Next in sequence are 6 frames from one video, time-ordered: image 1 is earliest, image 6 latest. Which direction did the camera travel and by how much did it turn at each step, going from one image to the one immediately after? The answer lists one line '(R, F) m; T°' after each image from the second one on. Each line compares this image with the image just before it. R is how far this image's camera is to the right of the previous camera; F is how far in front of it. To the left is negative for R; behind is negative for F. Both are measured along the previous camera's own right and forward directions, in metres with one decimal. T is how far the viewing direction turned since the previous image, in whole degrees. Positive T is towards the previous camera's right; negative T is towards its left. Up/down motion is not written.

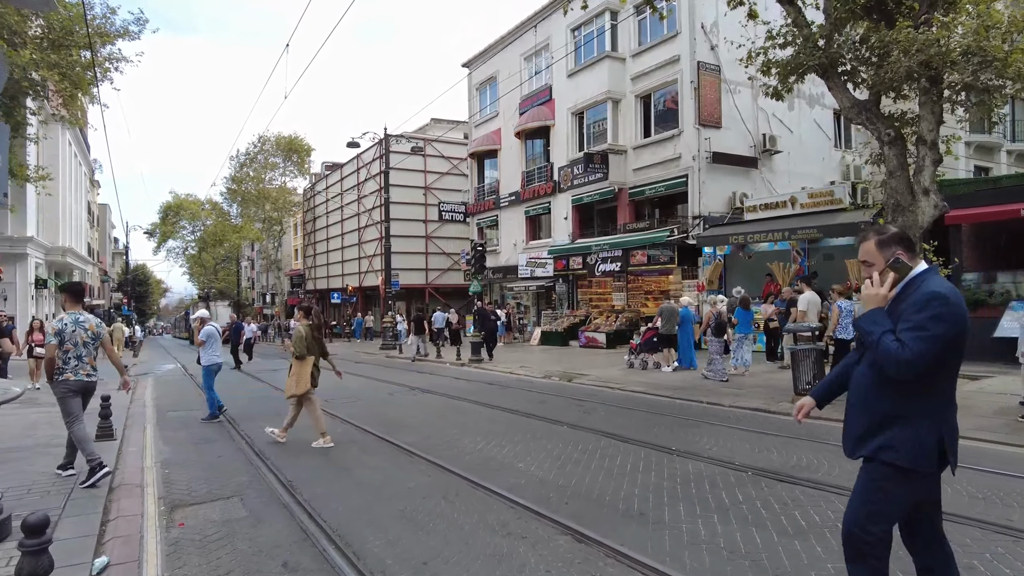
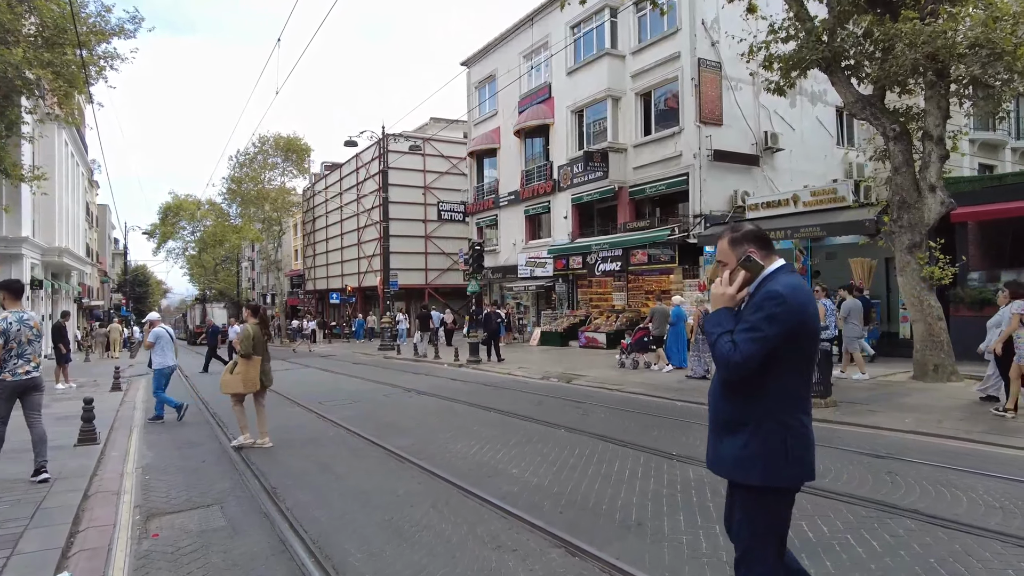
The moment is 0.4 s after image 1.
(+0.1, +0.2) m; 0°
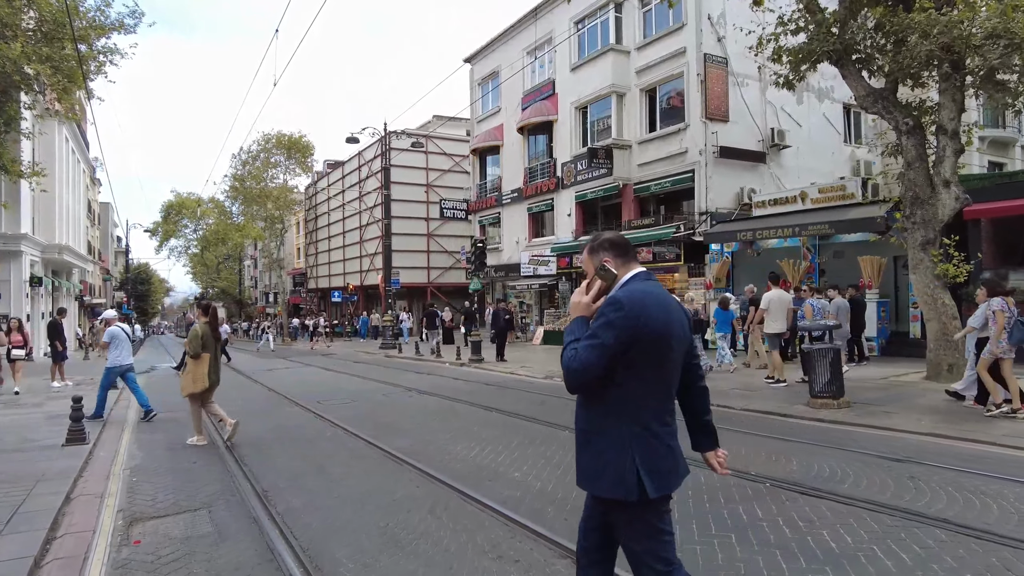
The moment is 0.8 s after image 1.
(0.0, +0.2) m; 0°
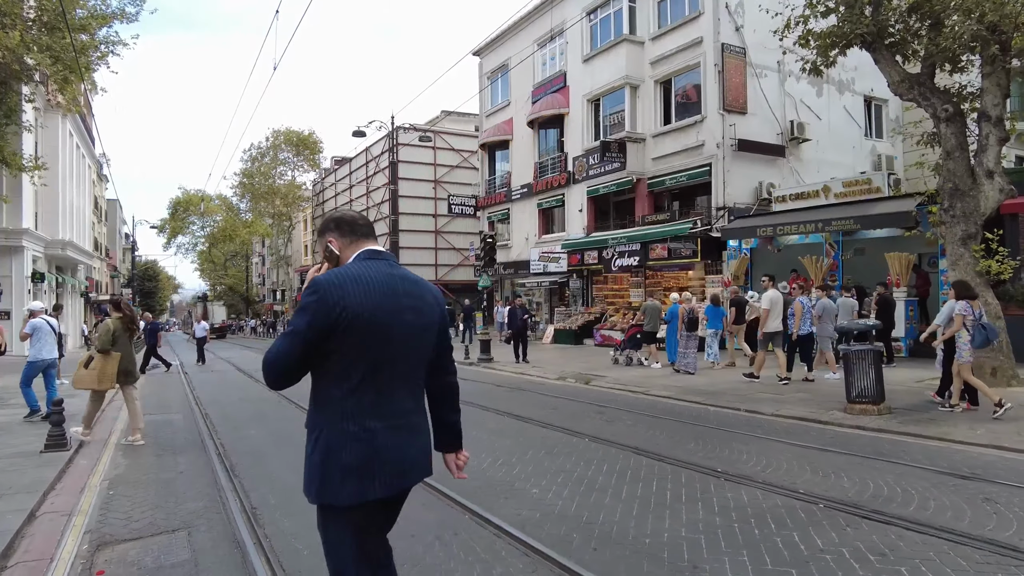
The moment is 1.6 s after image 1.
(-0.1, +0.6) m; -1°
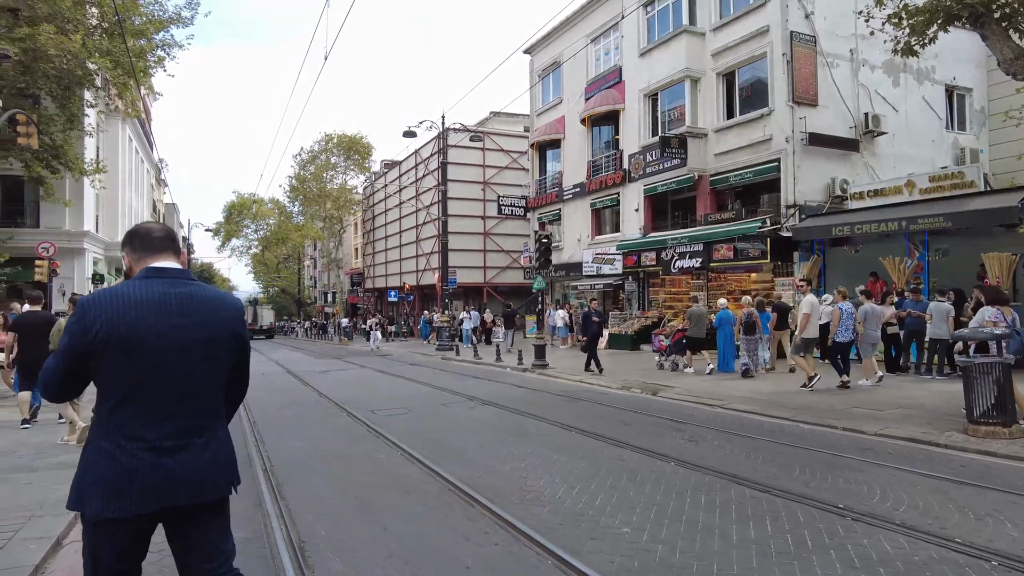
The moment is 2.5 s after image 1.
(-0.3, +0.7) m; -4°
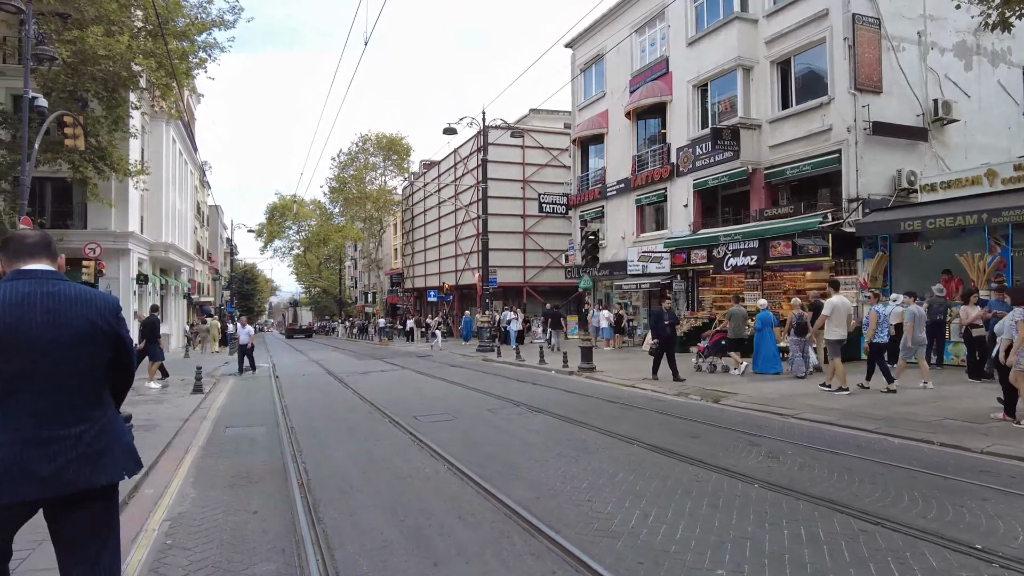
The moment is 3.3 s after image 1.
(-0.2, +0.6) m; -3°
